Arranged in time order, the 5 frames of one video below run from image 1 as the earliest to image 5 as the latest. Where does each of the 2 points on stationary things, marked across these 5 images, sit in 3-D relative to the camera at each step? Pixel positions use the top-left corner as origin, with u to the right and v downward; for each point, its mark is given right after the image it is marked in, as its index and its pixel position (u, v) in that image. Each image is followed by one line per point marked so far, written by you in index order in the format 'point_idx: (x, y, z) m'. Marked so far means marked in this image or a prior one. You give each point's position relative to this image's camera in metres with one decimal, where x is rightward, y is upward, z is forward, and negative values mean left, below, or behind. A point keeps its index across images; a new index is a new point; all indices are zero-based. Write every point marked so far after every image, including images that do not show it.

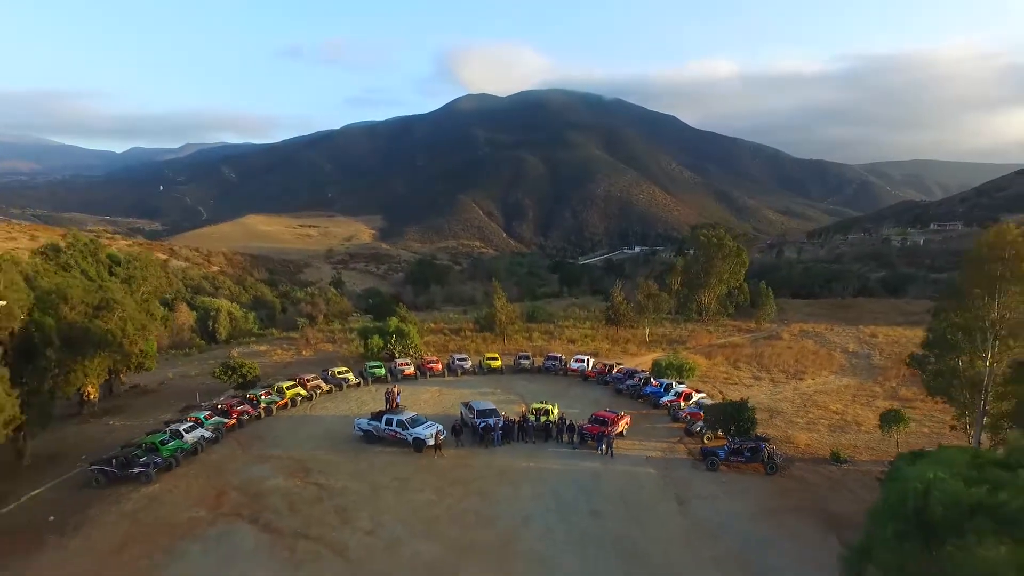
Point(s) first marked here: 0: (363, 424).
0: (-4.5, -4.2, +18.1) m
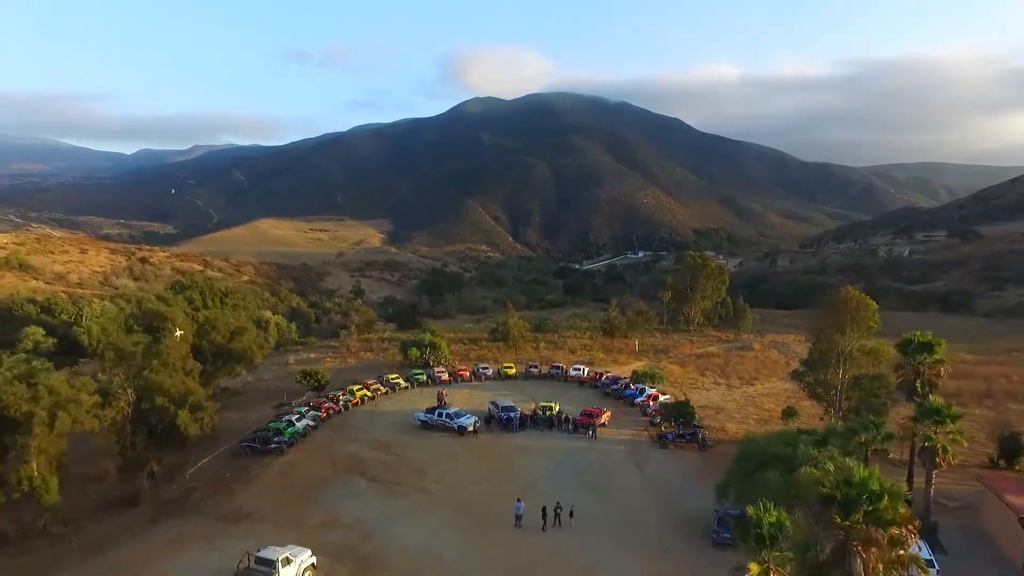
0: (-3.9, -5.6, +25.6) m
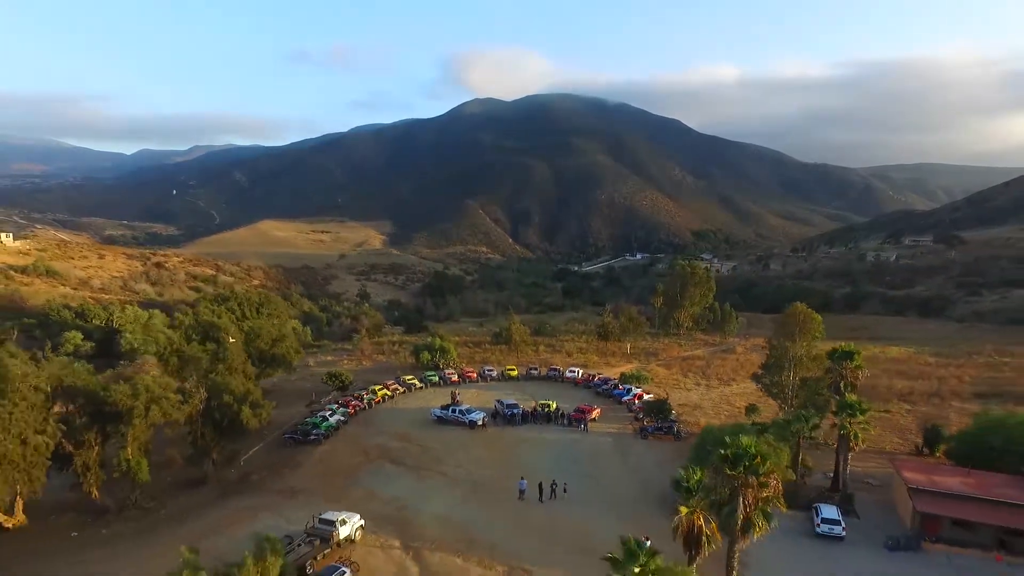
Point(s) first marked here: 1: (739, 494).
0: (-3.7, -6.3, +29.6) m
1: (+4.5, -4.0, +11.7) m
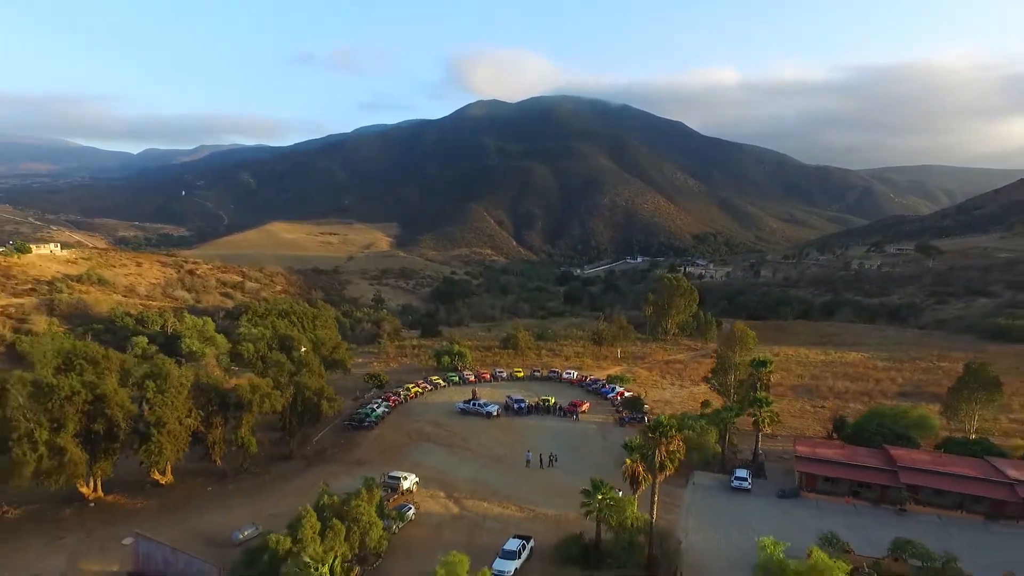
0: (-3.2, -7.5, +37.7) m
1: (+4.9, -5.3, +19.7) m
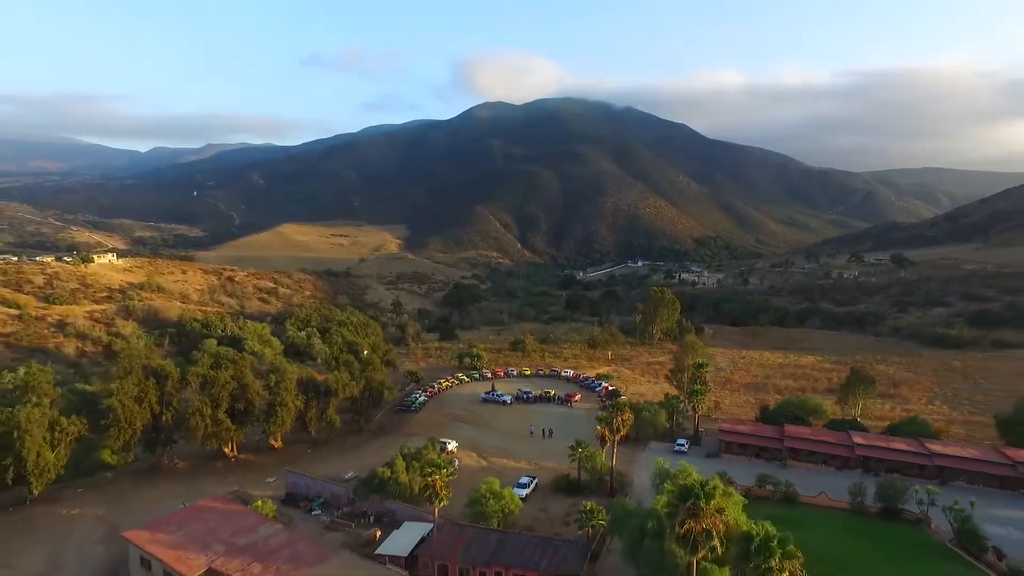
0: (-2.4, -9.0, +49.4) m
1: (+5.5, -6.9, +31.4) m
